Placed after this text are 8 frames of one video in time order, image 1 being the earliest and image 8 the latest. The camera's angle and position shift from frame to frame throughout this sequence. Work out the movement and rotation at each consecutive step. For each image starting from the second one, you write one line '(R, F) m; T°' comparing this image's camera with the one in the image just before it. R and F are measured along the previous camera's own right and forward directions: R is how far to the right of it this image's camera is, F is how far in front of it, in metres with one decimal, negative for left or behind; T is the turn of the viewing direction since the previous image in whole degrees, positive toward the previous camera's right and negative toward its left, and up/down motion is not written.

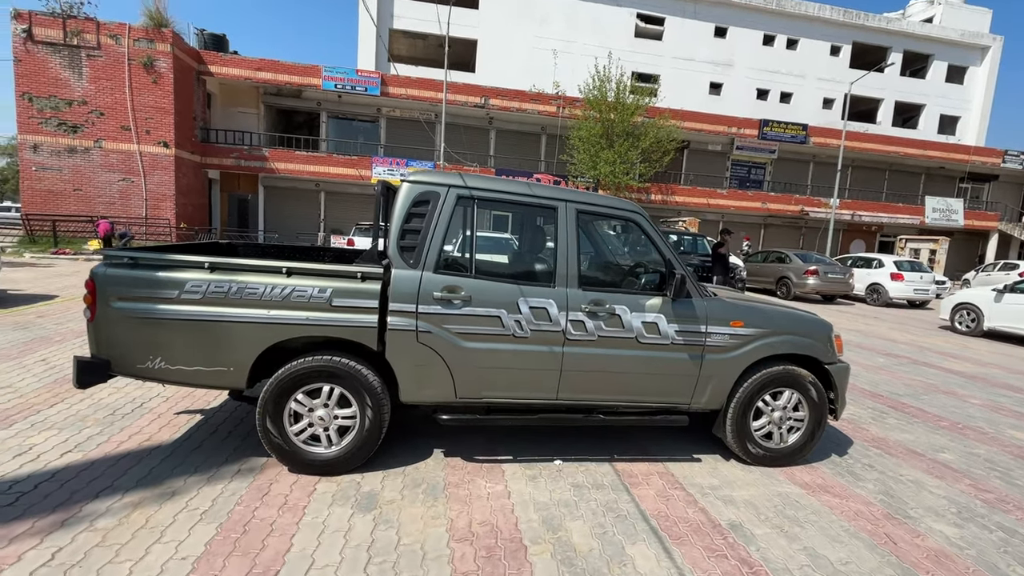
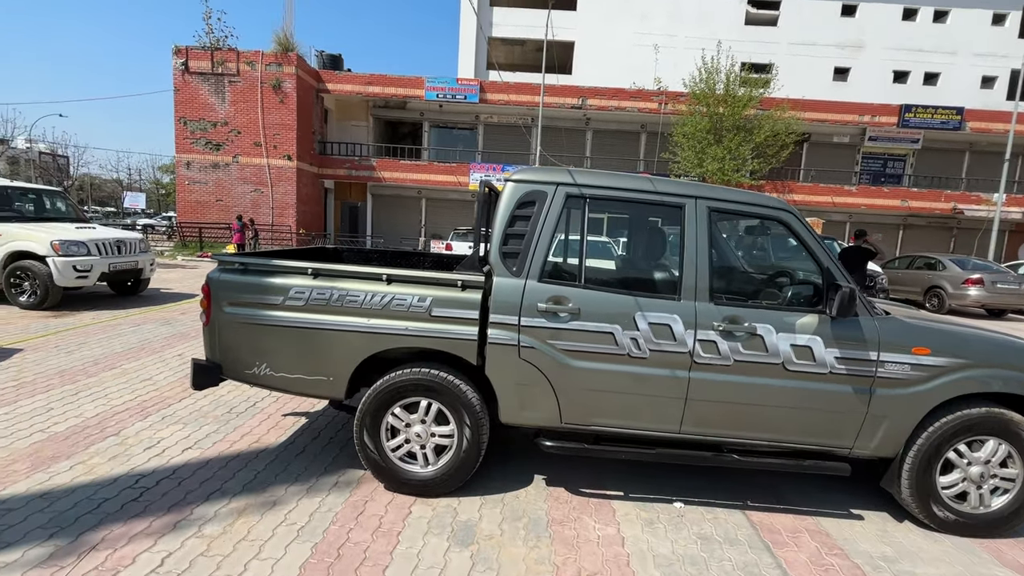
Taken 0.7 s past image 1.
(-0.2, +0.4) m; -11°
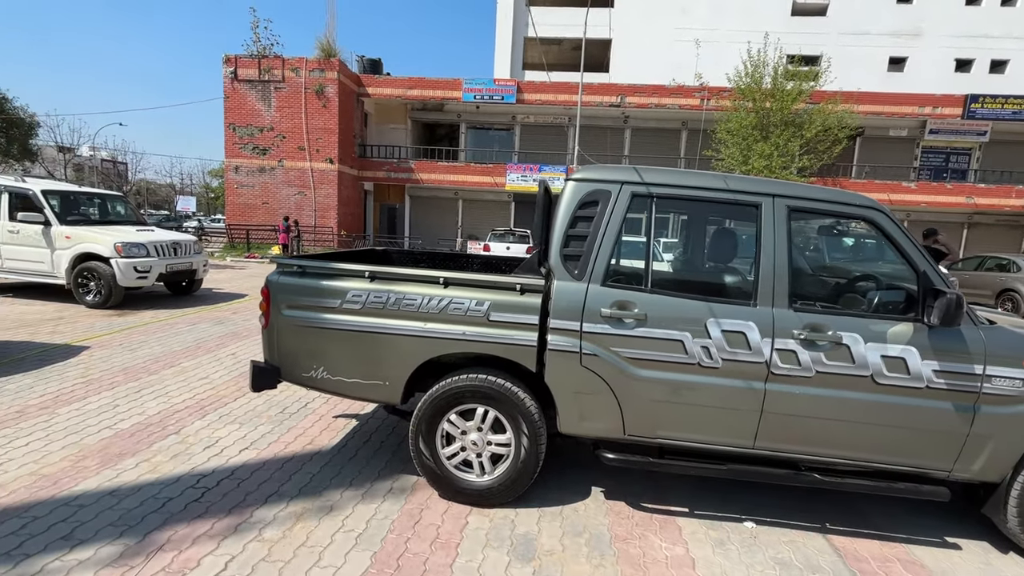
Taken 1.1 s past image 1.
(-0.2, +0.1) m; -4°
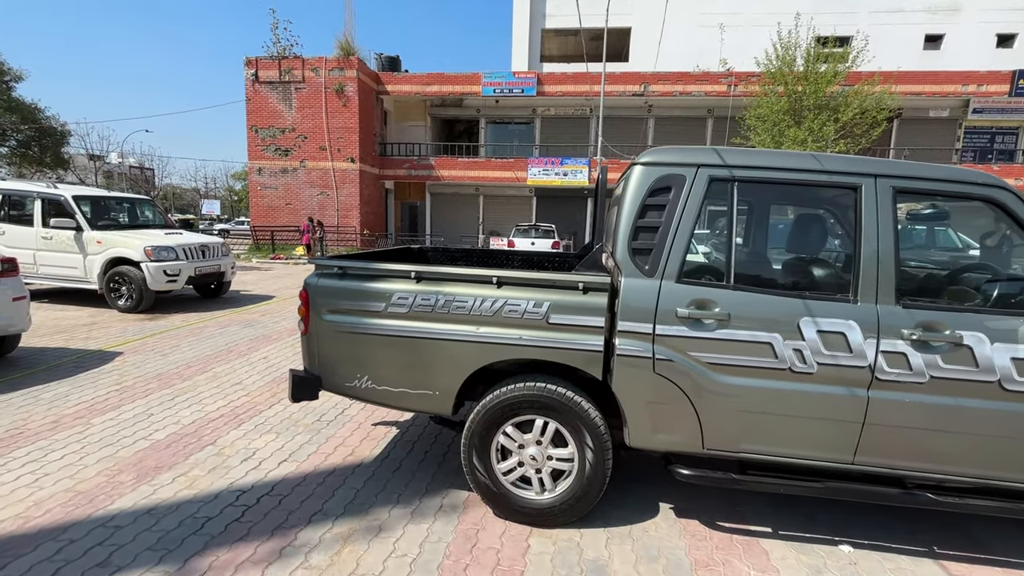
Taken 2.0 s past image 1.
(-0.2, +0.3) m; -2°
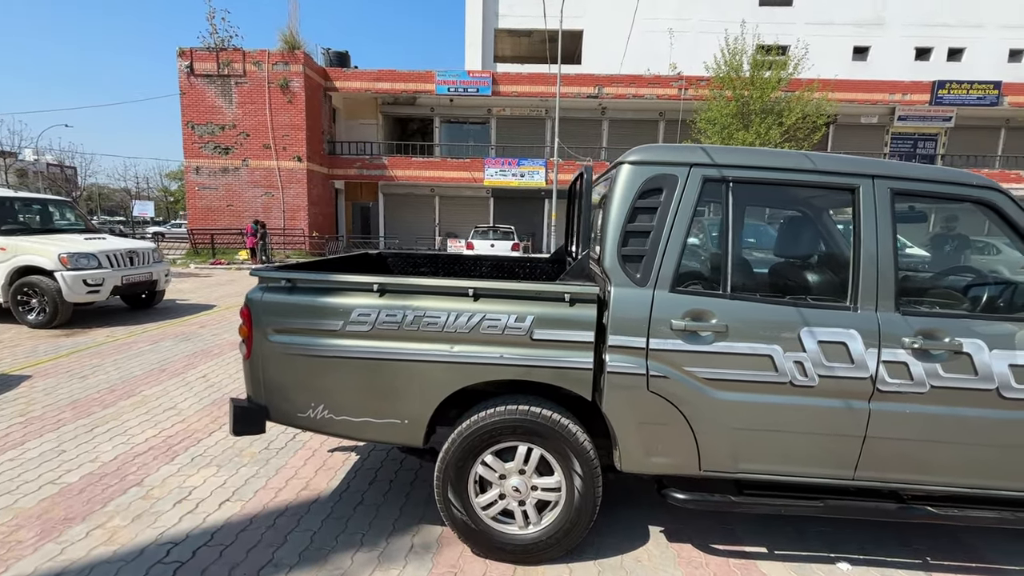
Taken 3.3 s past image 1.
(-0.1, +0.3) m; +5°
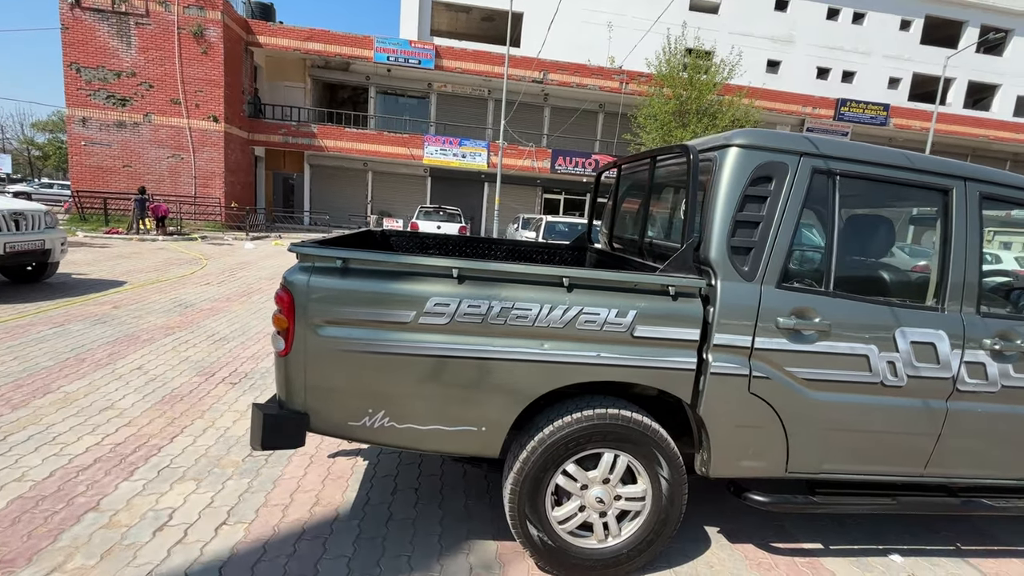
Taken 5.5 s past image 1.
(-0.8, +0.4) m; +10°
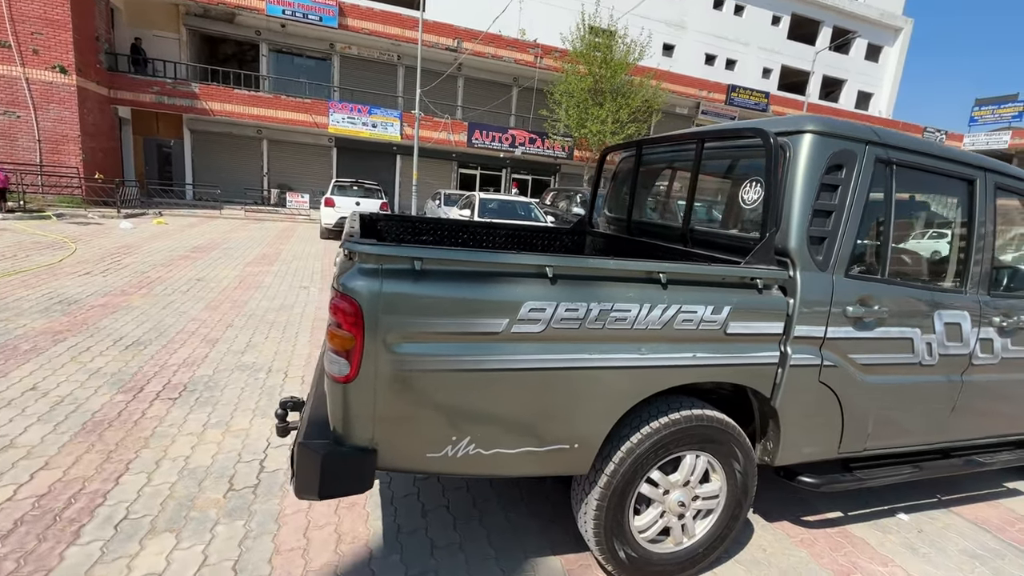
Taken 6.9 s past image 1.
(-0.8, +0.4) m; +12°
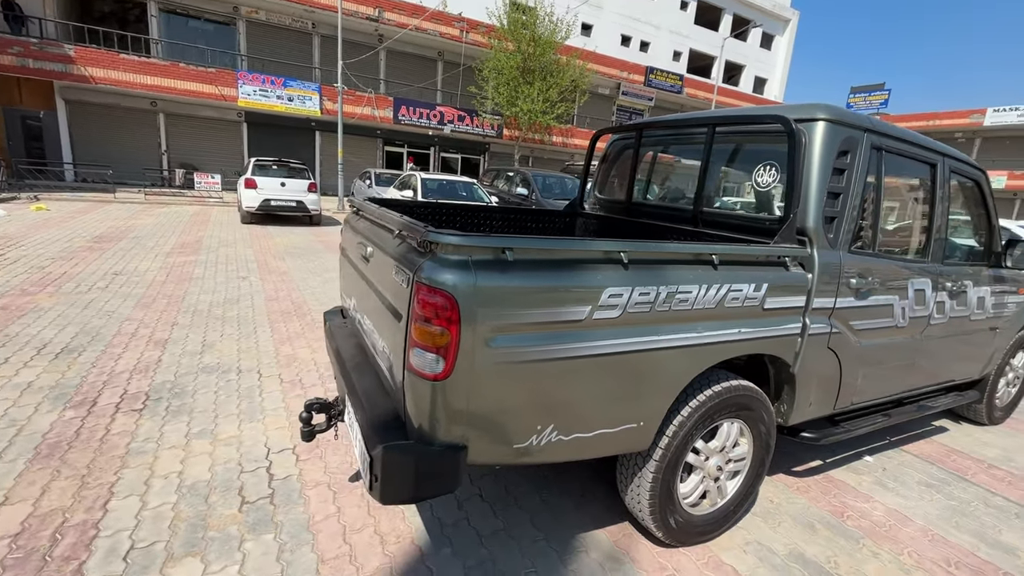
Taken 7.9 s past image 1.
(-0.6, +0.1) m; +9°
